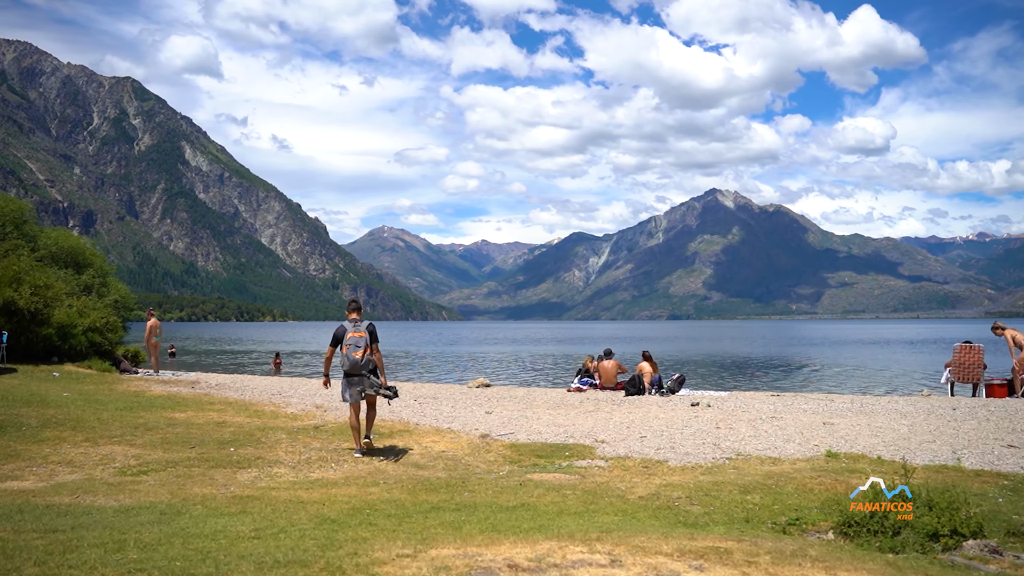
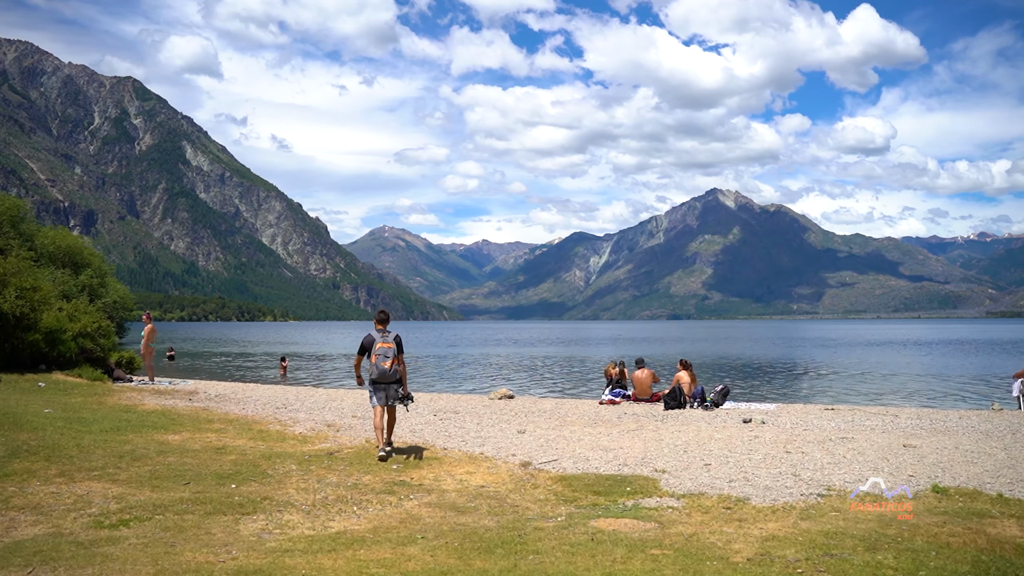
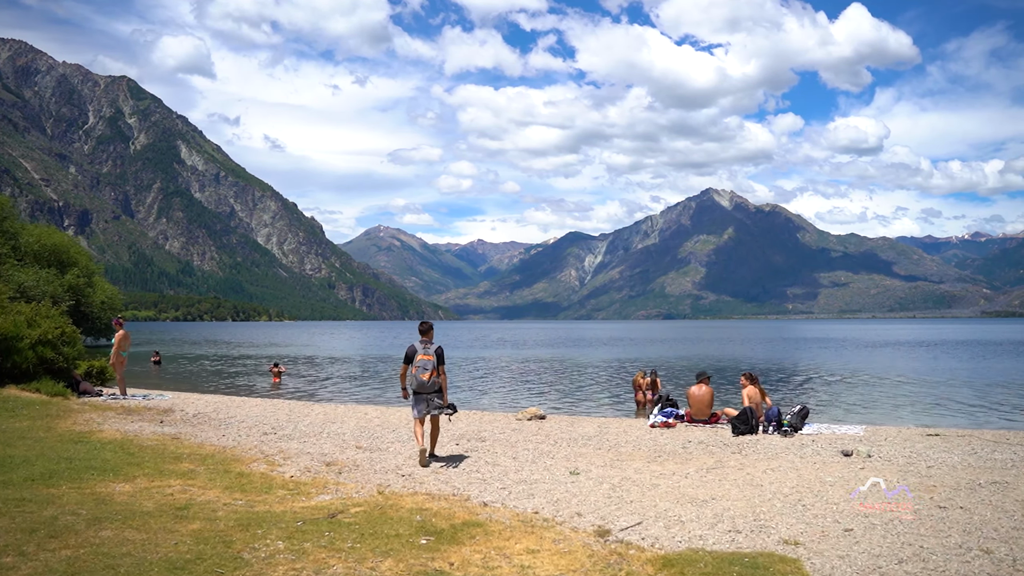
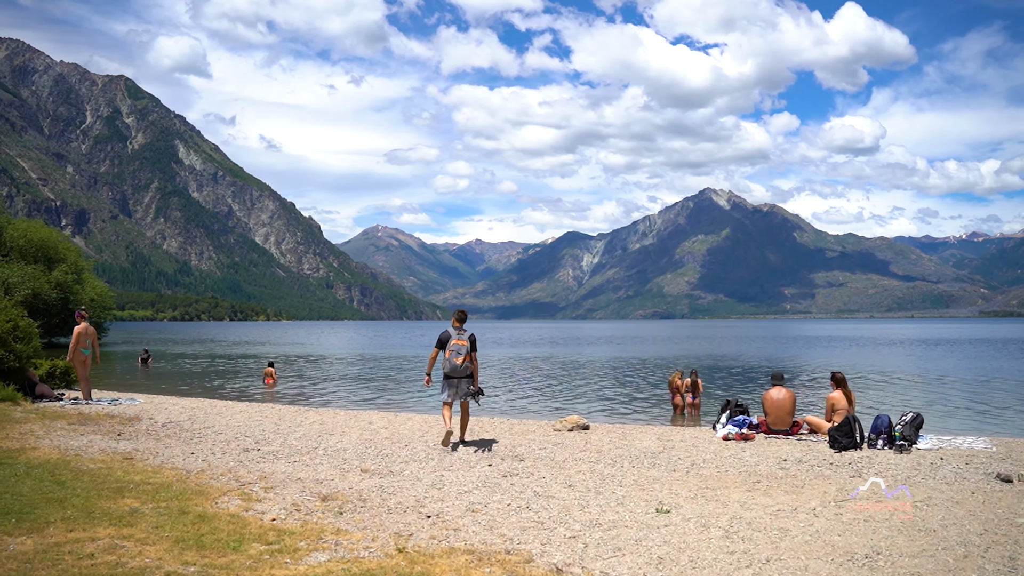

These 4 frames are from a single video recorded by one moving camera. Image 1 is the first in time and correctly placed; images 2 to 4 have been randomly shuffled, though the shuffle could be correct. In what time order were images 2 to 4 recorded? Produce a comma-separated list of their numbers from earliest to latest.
2, 3, 4
